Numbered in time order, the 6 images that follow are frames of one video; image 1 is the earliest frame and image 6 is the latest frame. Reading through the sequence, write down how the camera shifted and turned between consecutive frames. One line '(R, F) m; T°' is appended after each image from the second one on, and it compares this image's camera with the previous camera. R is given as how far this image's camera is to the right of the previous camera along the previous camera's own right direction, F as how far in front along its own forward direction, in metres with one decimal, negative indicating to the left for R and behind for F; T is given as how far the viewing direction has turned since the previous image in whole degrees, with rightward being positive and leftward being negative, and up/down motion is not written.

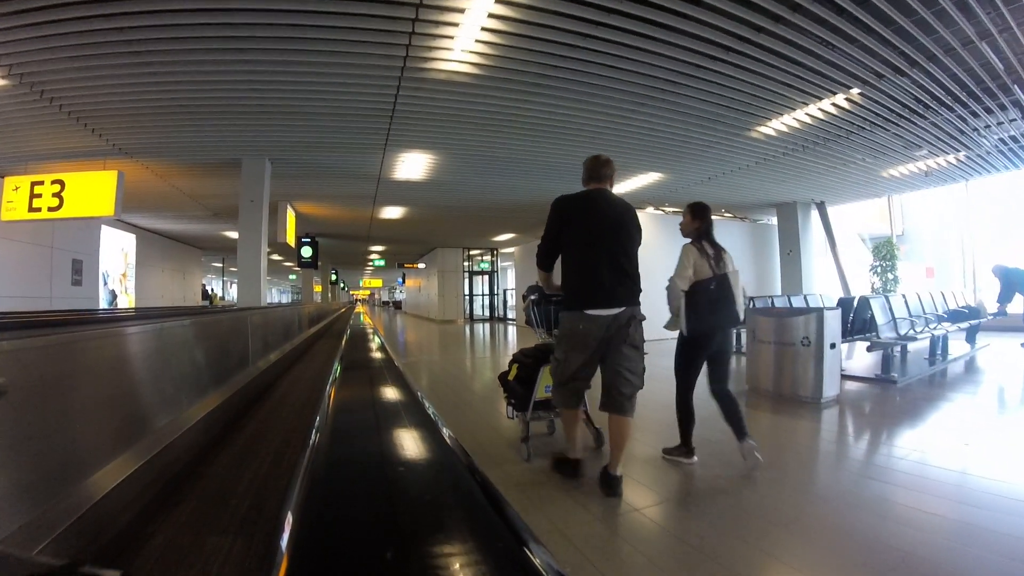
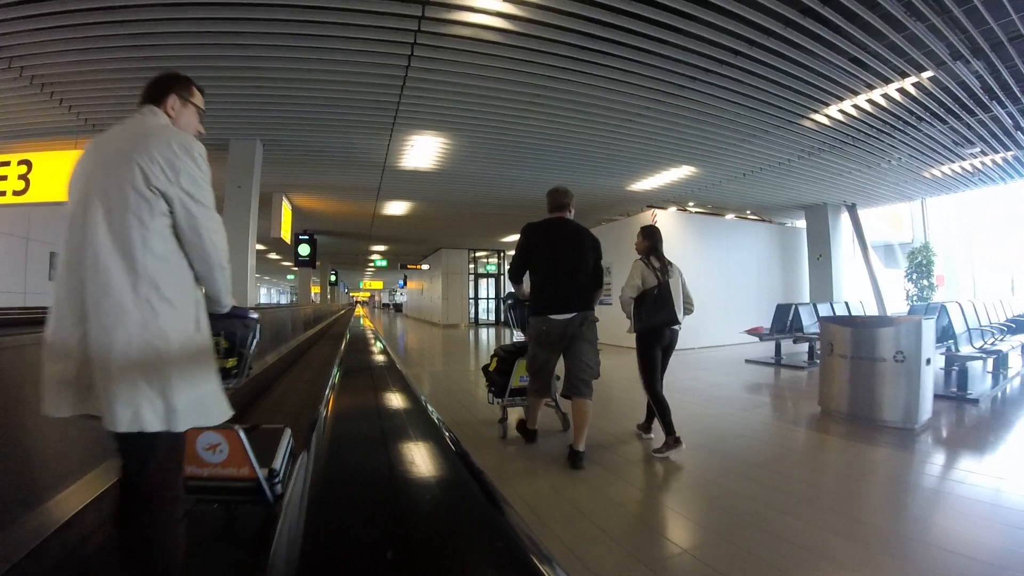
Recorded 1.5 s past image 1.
(-0.2, +0.4) m; 0°
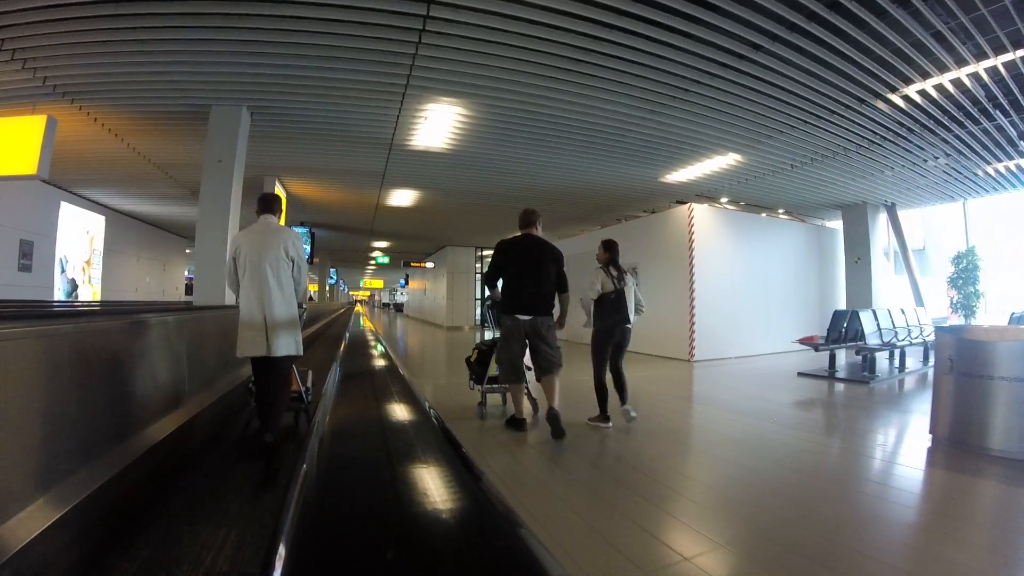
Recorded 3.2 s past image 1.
(-0.2, +0.5) m; 0°
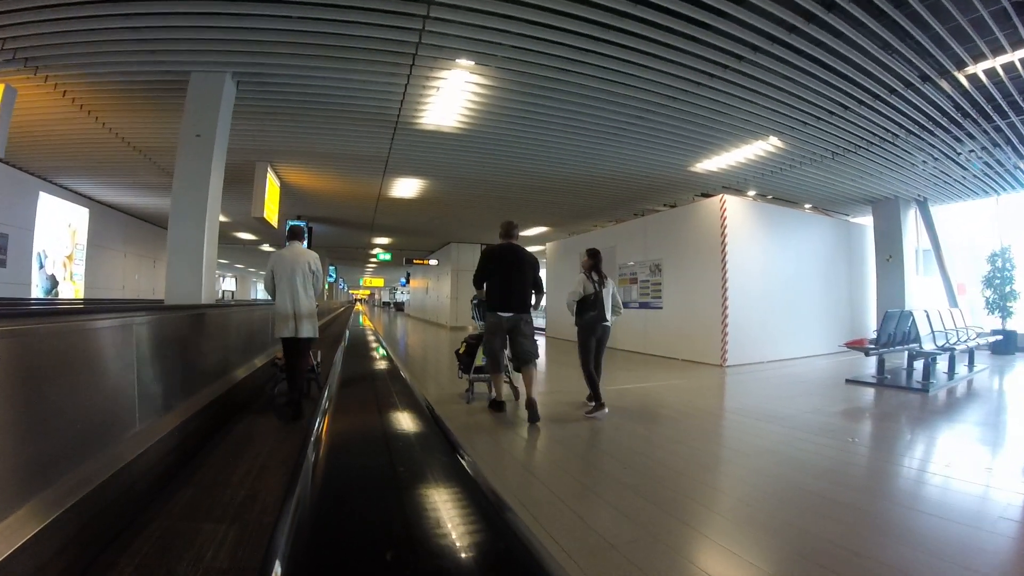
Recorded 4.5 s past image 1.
(-0.1, +0.4) m; 0°
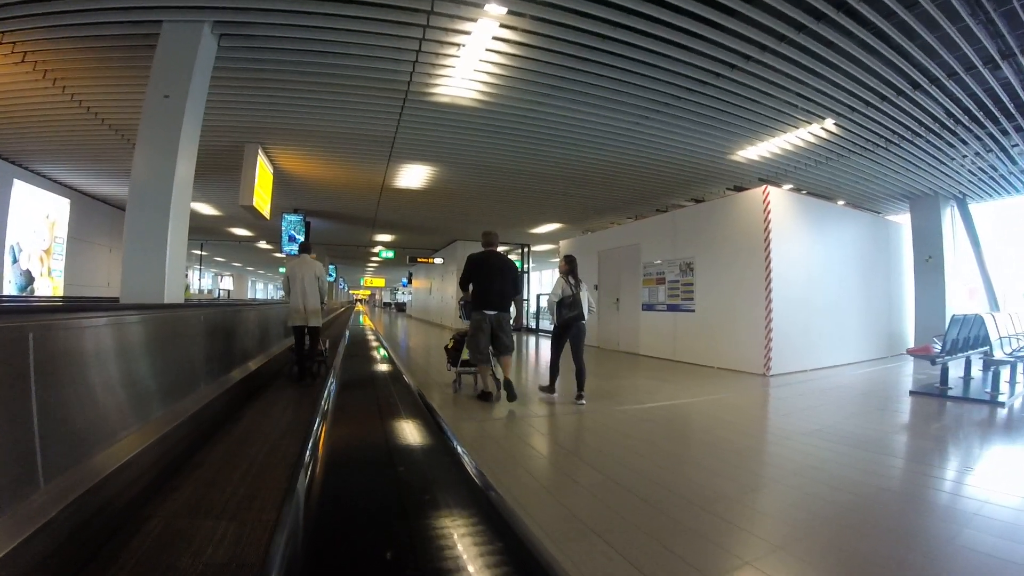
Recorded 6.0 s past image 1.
(-0.2, +0.4) m; 0°
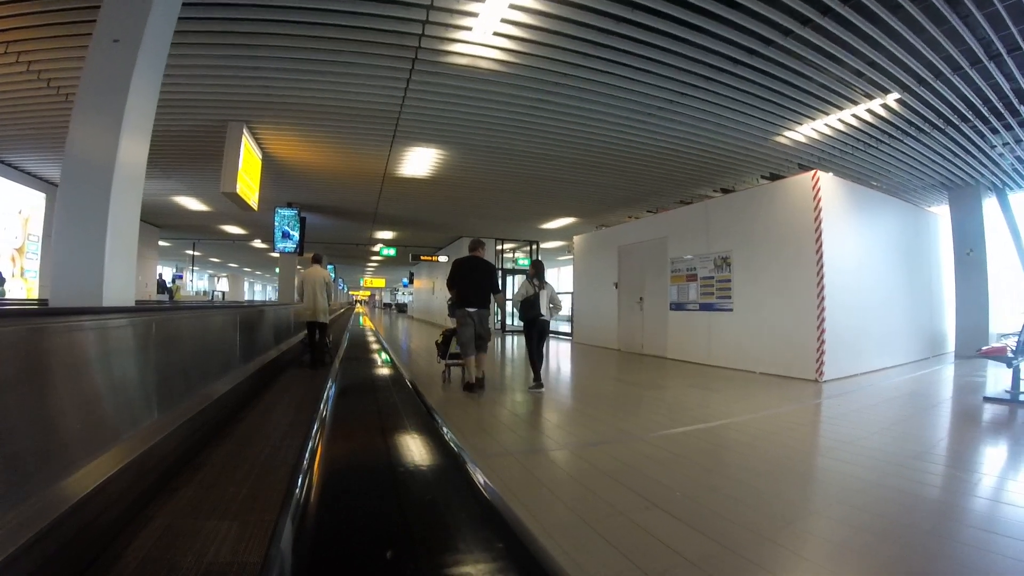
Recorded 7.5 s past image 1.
(-0.1, +0.4) m; 0°
